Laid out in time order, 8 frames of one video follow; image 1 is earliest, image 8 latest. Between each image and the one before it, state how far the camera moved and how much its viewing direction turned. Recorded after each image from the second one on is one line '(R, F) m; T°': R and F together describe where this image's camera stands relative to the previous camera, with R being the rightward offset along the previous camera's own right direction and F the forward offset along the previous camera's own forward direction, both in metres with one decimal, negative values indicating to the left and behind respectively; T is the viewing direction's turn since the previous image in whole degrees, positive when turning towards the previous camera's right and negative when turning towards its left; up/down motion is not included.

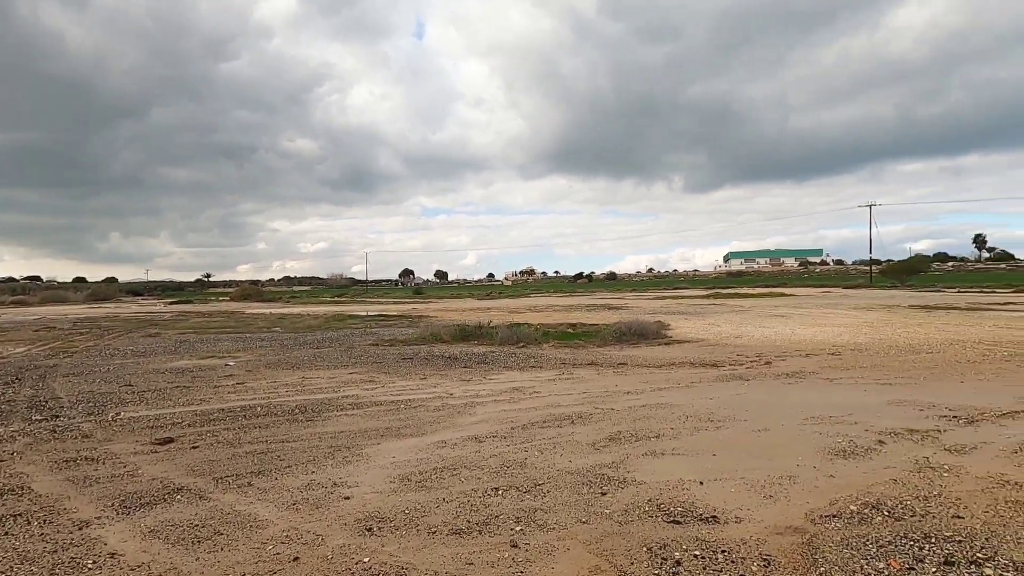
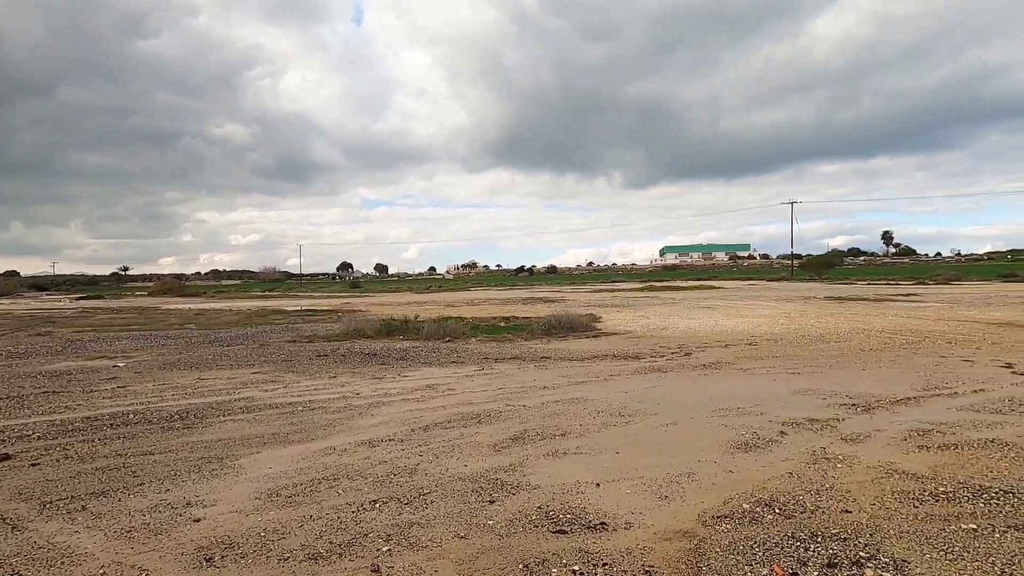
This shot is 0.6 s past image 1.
(+0.7, +0.5) m; +6°
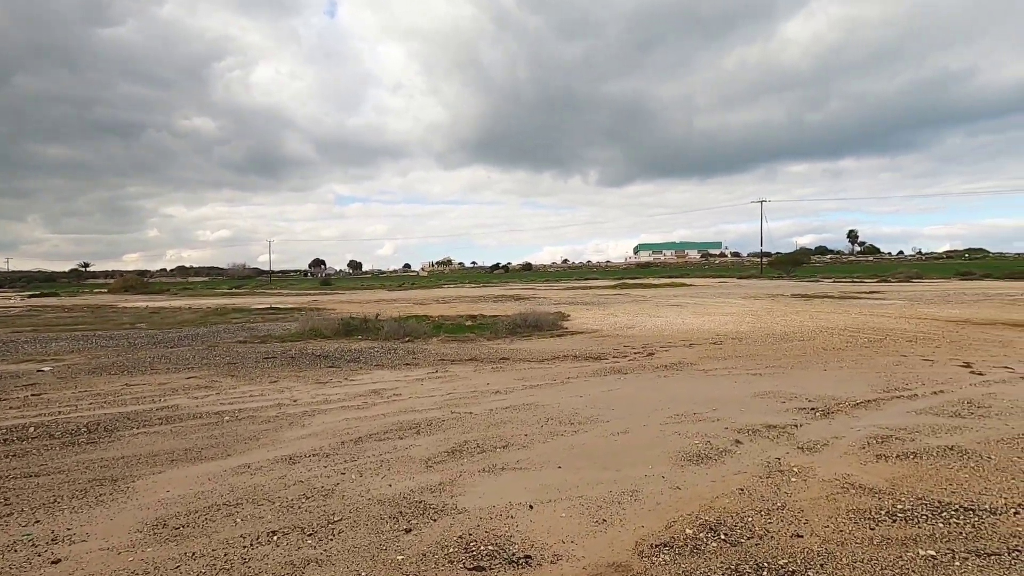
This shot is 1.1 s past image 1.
(+0.5, +0.6) m; +3°
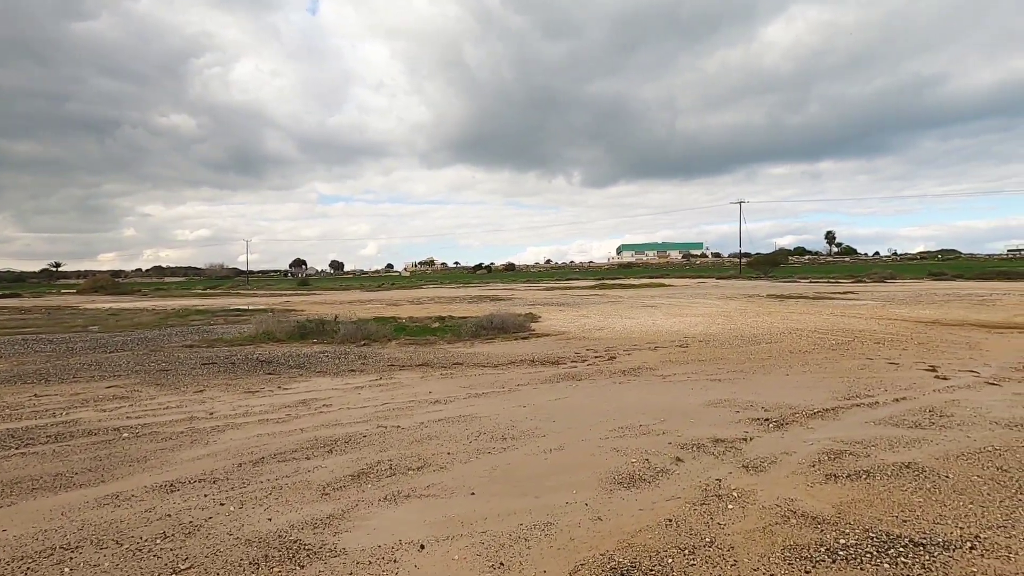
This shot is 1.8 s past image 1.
(+0.8, +0.7) m; +2°
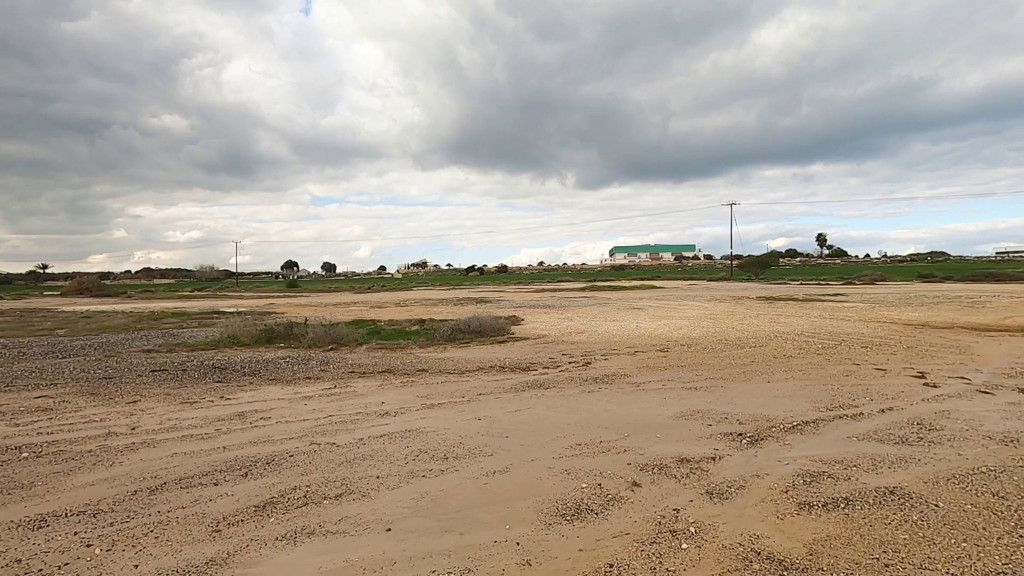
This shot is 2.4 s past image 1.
(+0.7, +0.8) m; +1°
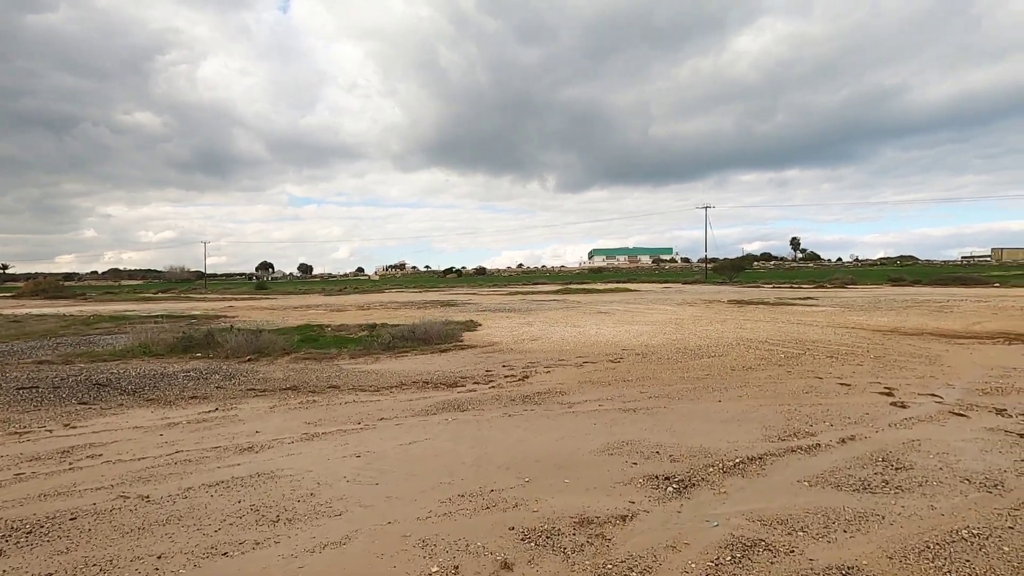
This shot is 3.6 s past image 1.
(+1.3, +1.6) m; +2°
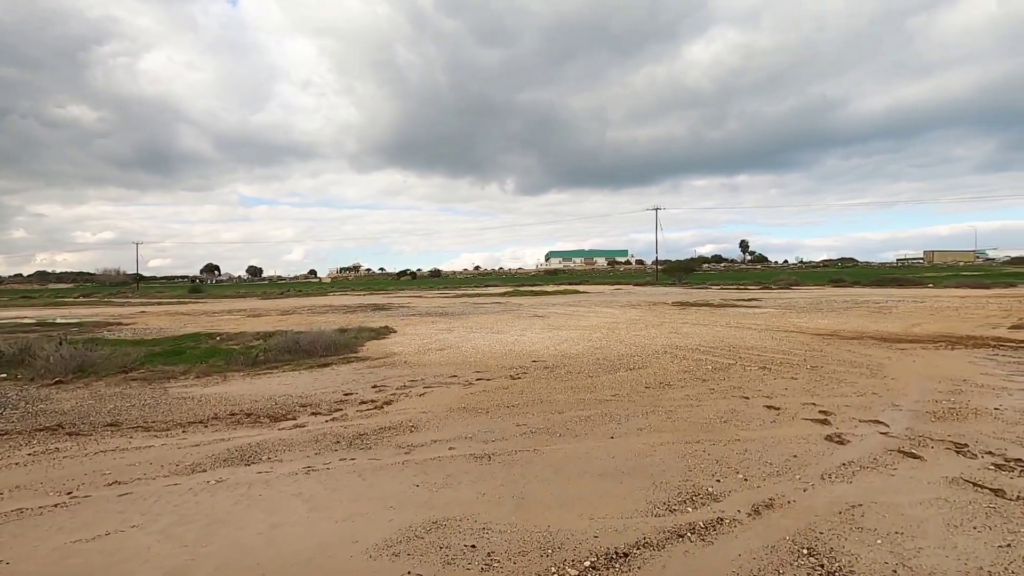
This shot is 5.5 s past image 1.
(+2.0, +2.6) m; +4°
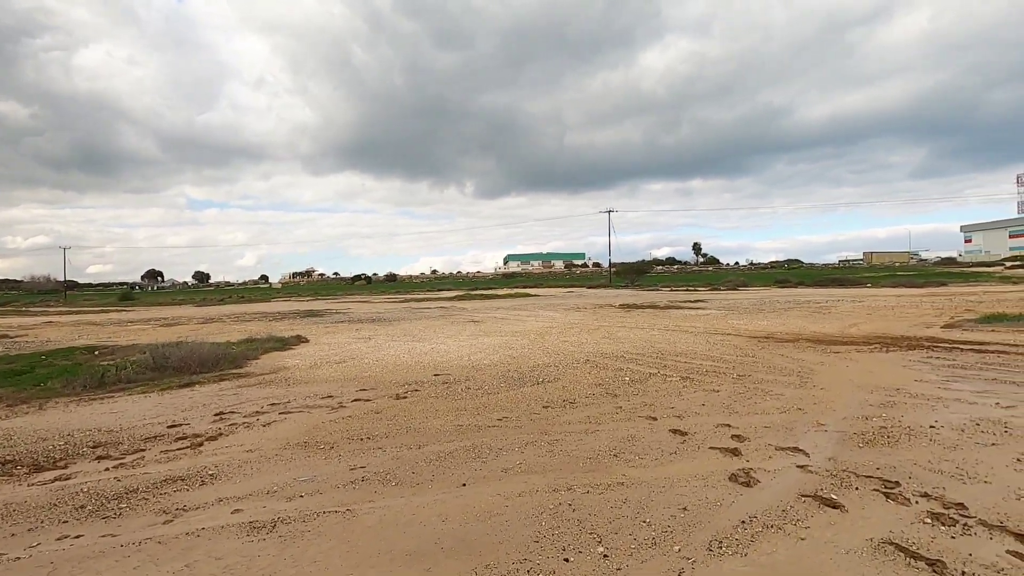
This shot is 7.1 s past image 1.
(+1.6, +1.8) m; +4°
